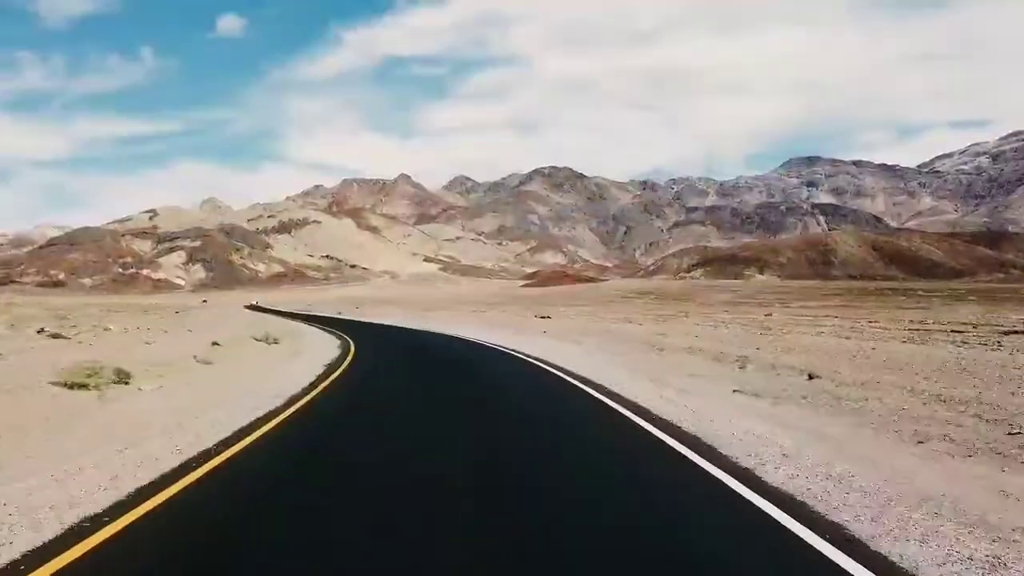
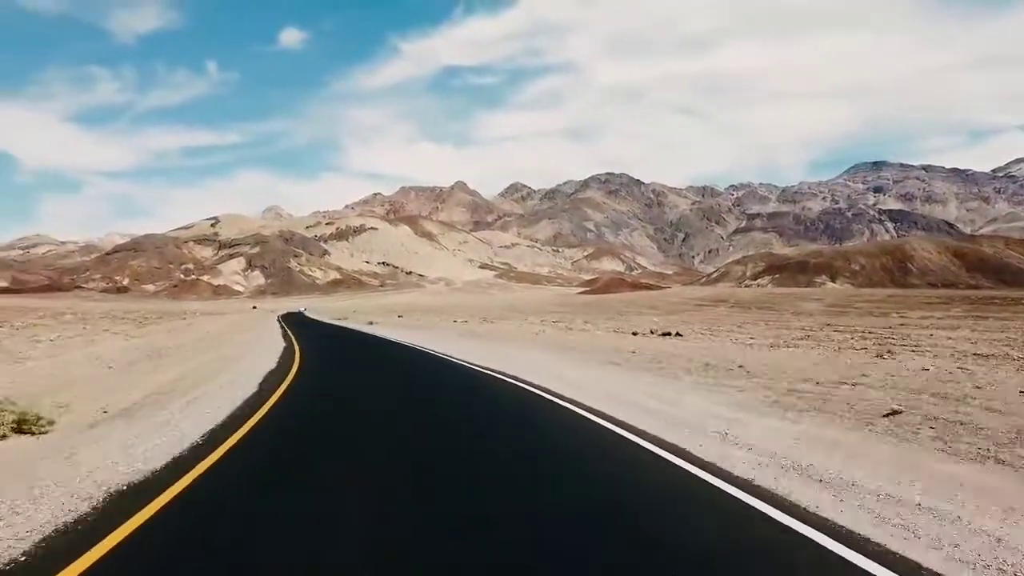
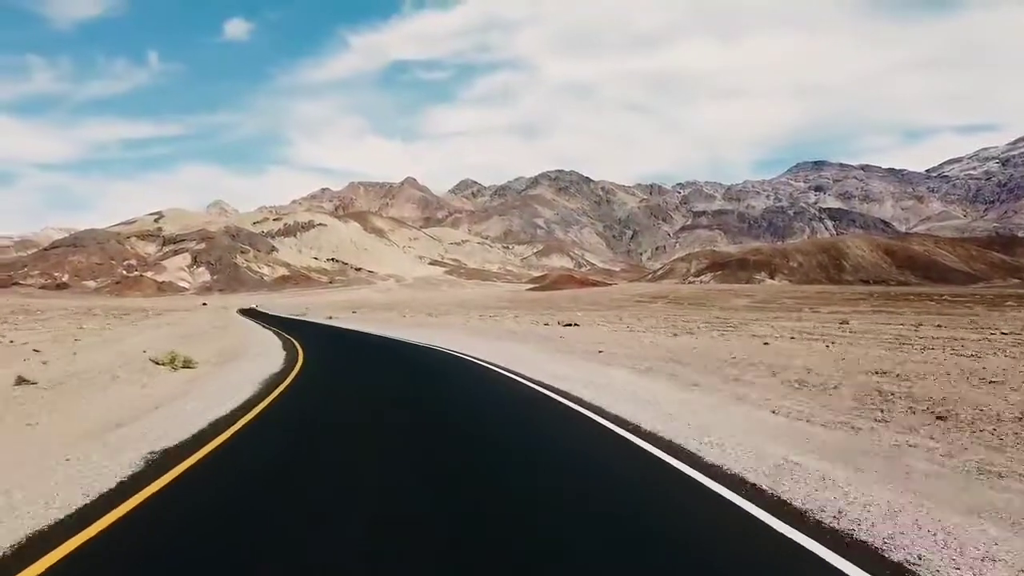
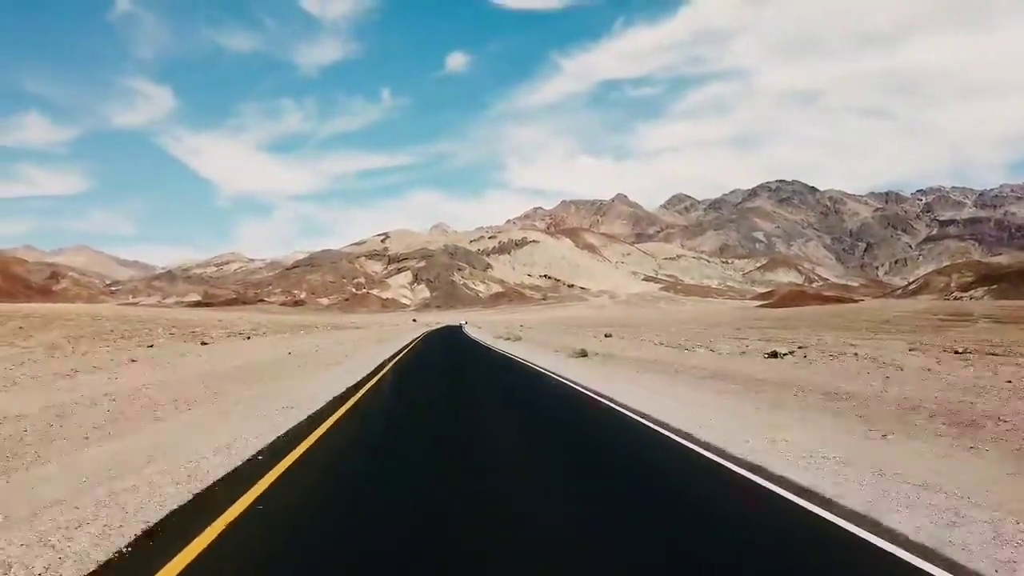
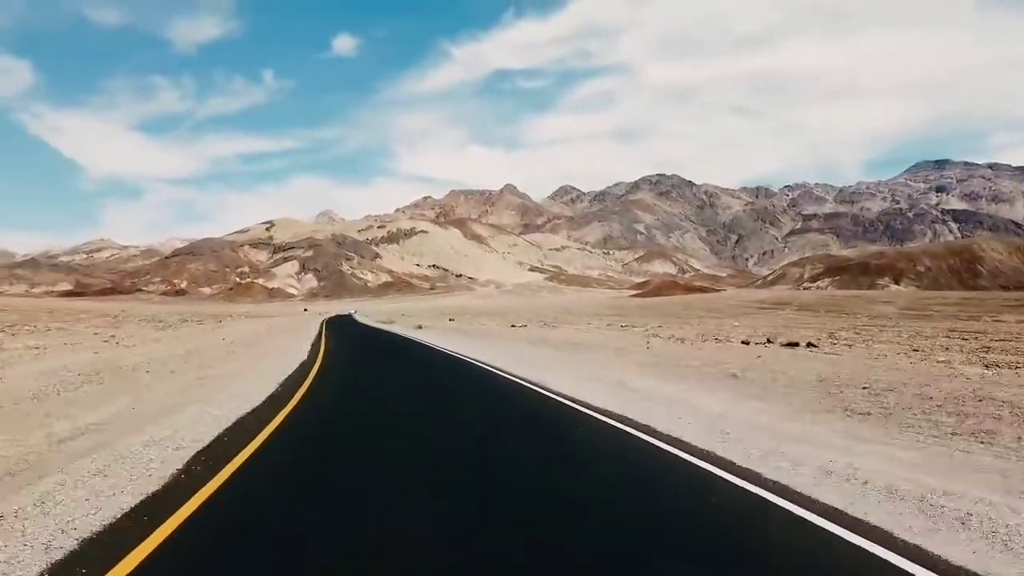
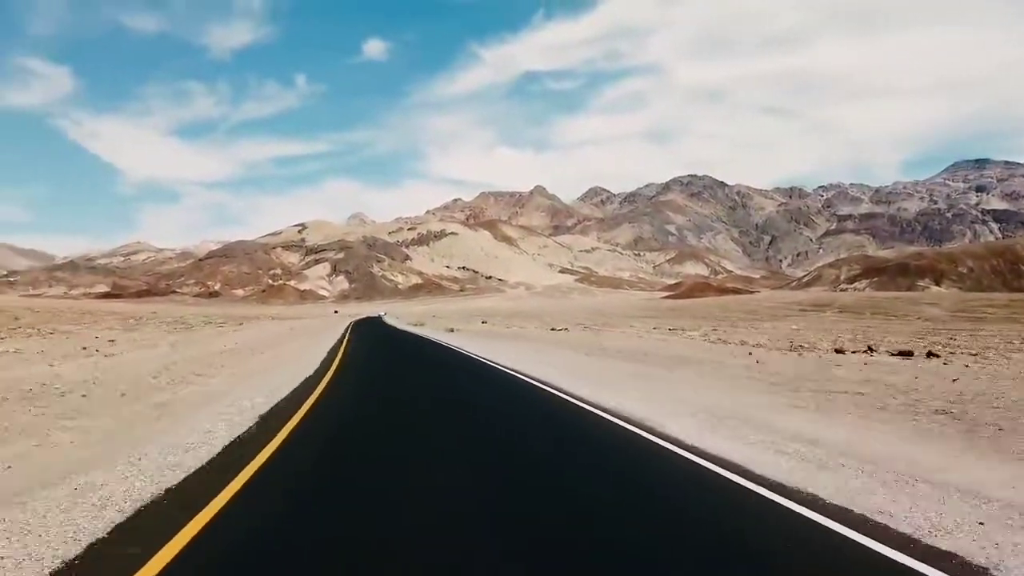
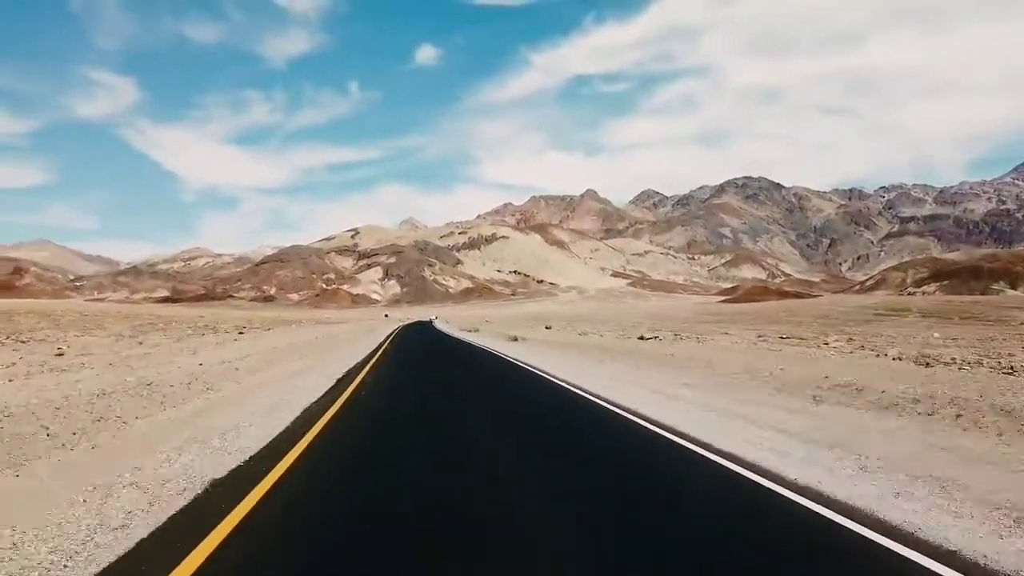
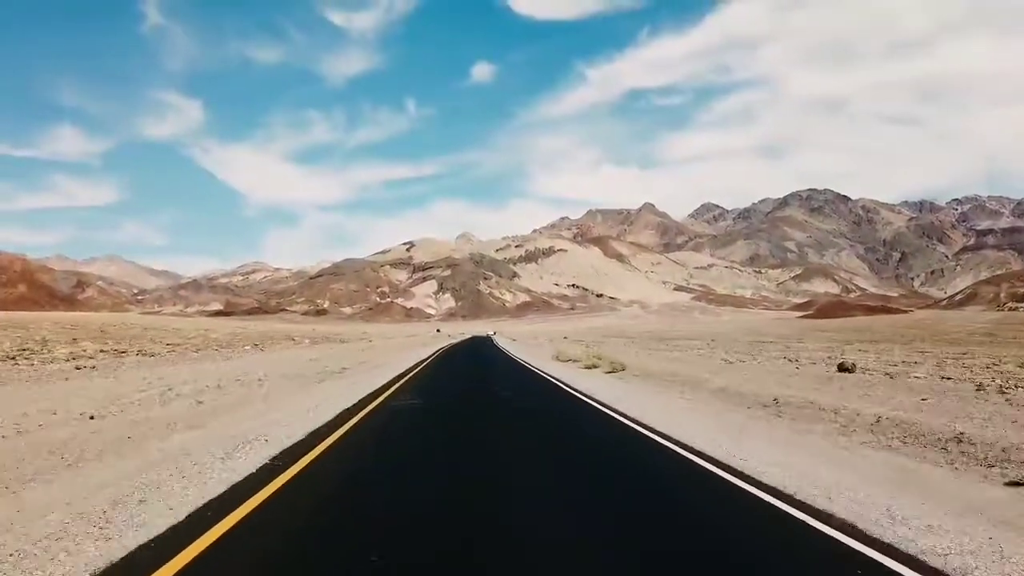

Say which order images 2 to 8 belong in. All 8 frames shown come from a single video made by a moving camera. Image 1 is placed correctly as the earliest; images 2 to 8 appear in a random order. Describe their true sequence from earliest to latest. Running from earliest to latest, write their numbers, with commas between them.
3, 2, 5, 6, 7, 4, 8
